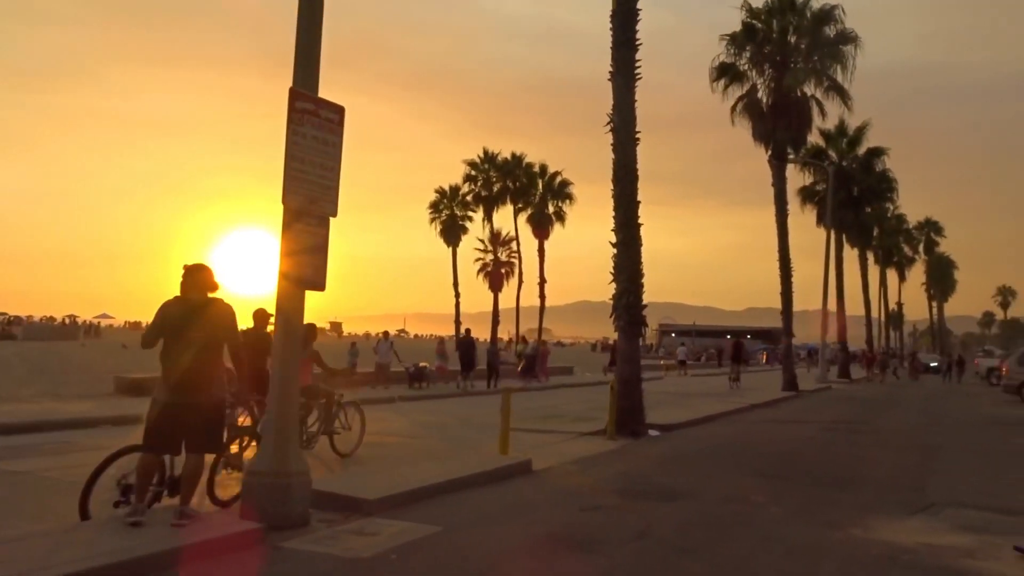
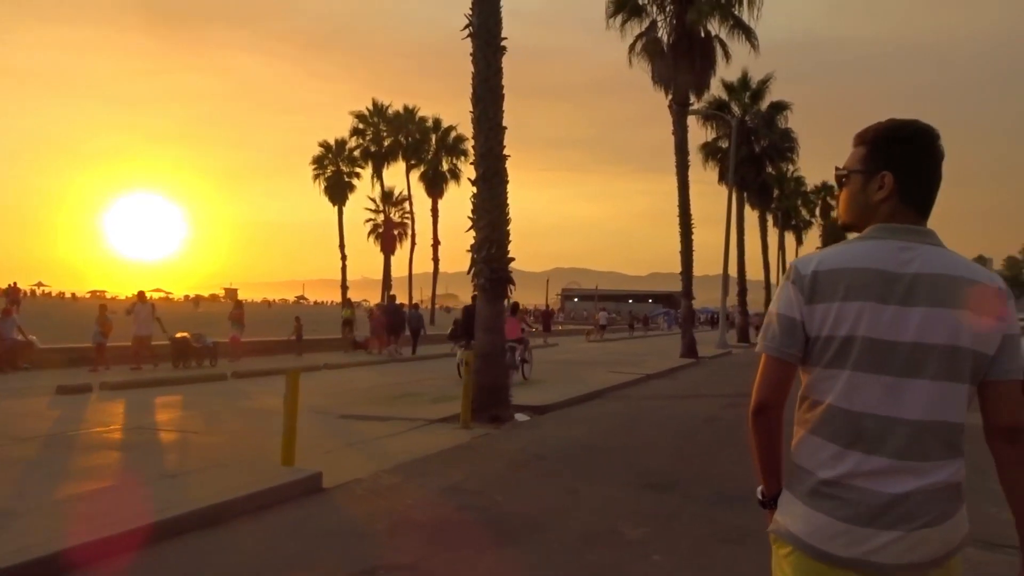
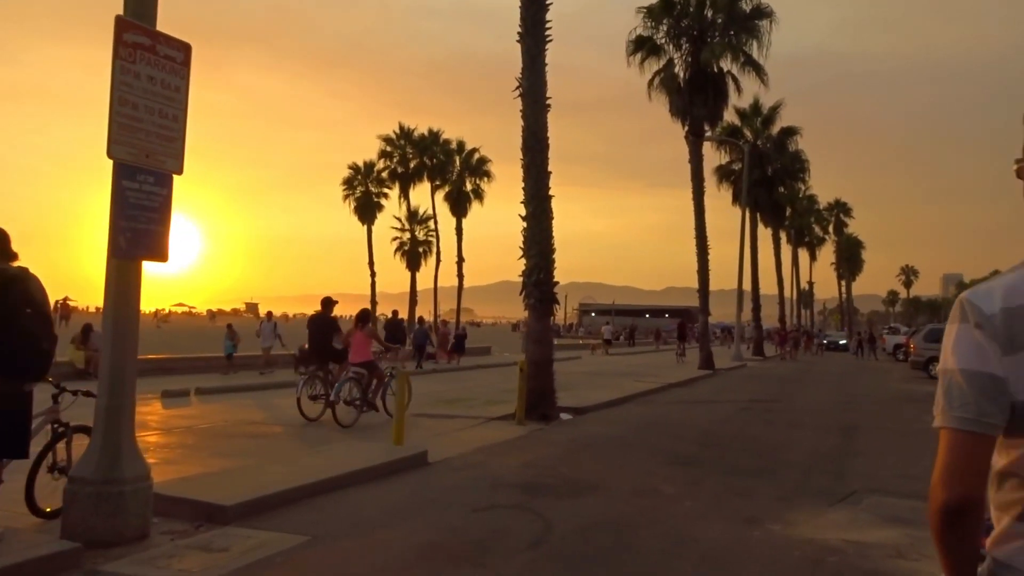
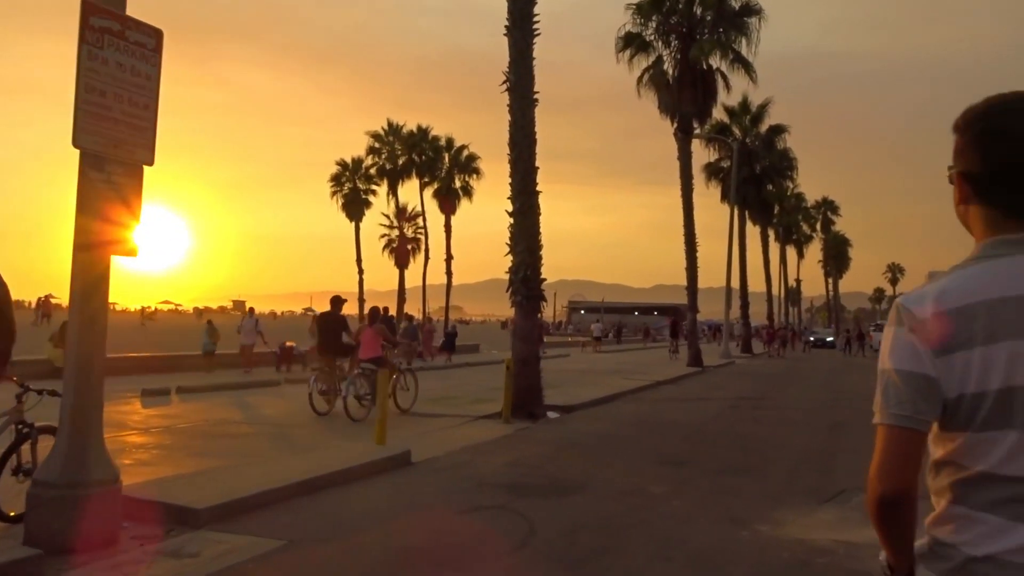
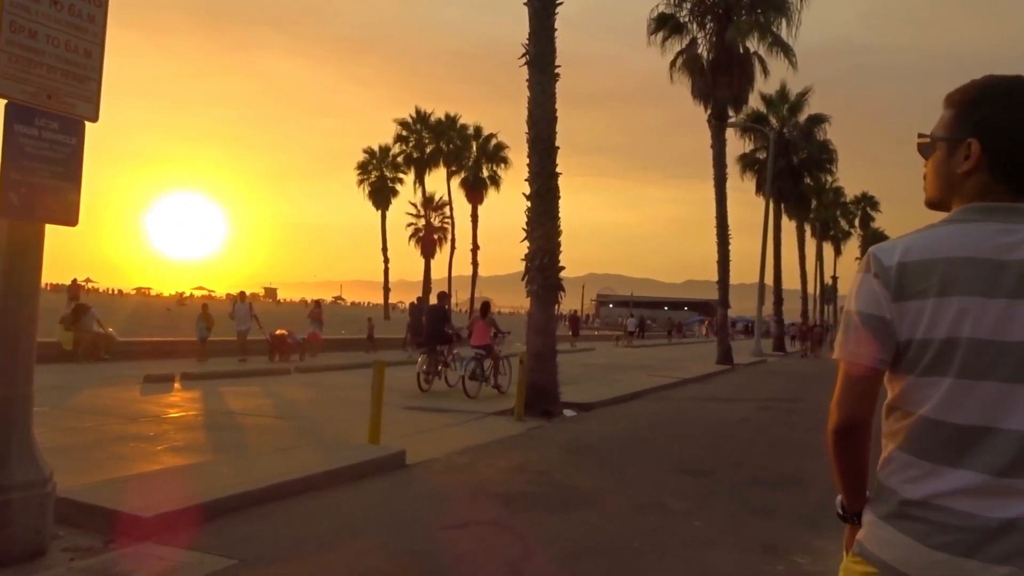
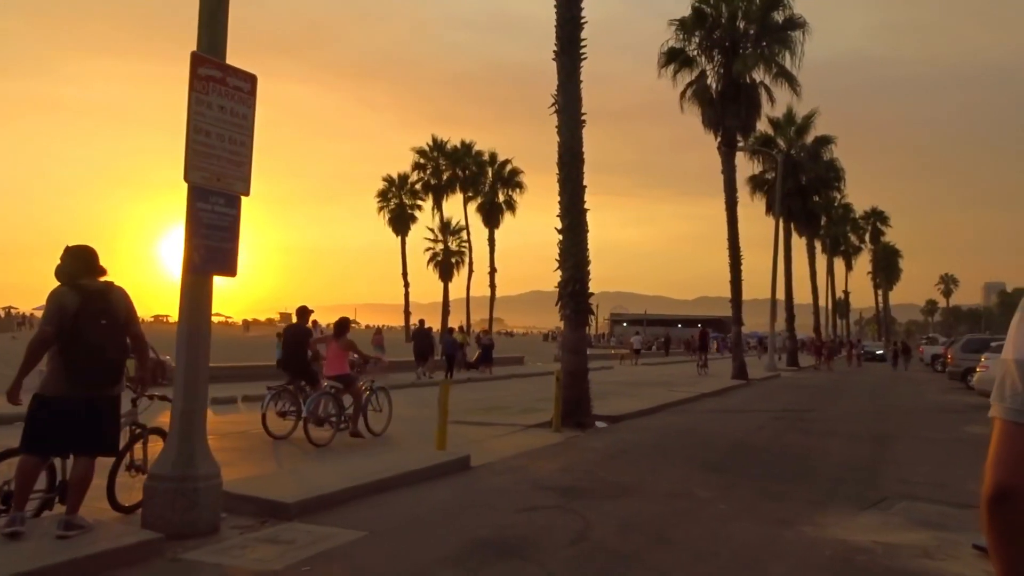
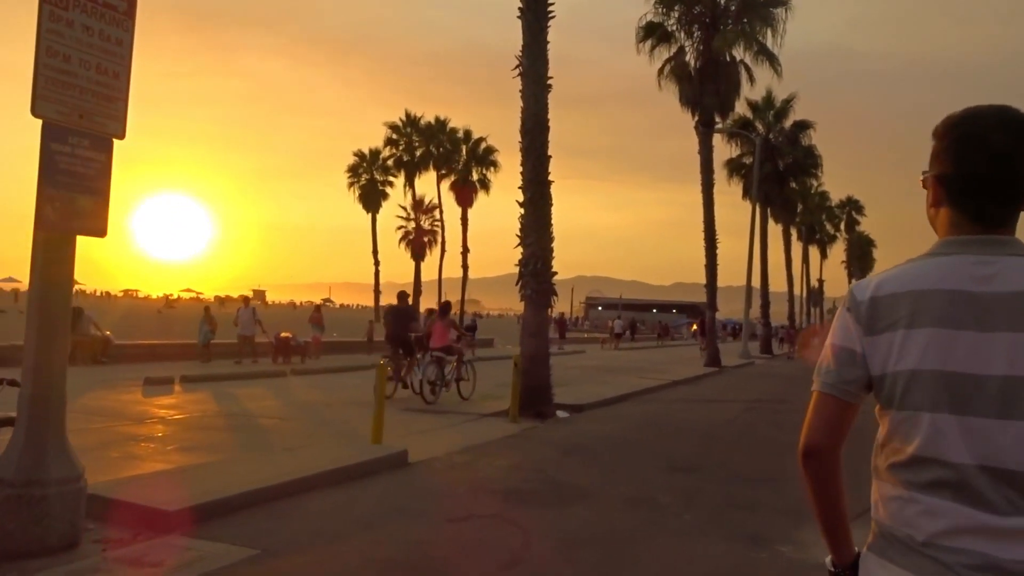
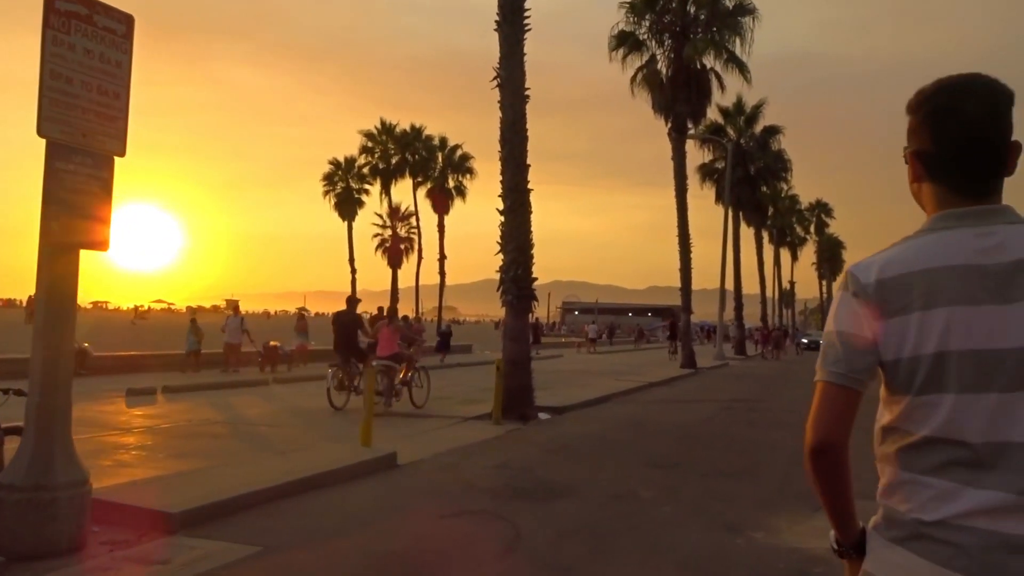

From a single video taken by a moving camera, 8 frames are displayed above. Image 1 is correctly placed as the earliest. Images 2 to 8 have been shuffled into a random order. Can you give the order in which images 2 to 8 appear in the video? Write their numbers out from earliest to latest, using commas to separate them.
6, 3, 4, 8, 7, 5, 2
